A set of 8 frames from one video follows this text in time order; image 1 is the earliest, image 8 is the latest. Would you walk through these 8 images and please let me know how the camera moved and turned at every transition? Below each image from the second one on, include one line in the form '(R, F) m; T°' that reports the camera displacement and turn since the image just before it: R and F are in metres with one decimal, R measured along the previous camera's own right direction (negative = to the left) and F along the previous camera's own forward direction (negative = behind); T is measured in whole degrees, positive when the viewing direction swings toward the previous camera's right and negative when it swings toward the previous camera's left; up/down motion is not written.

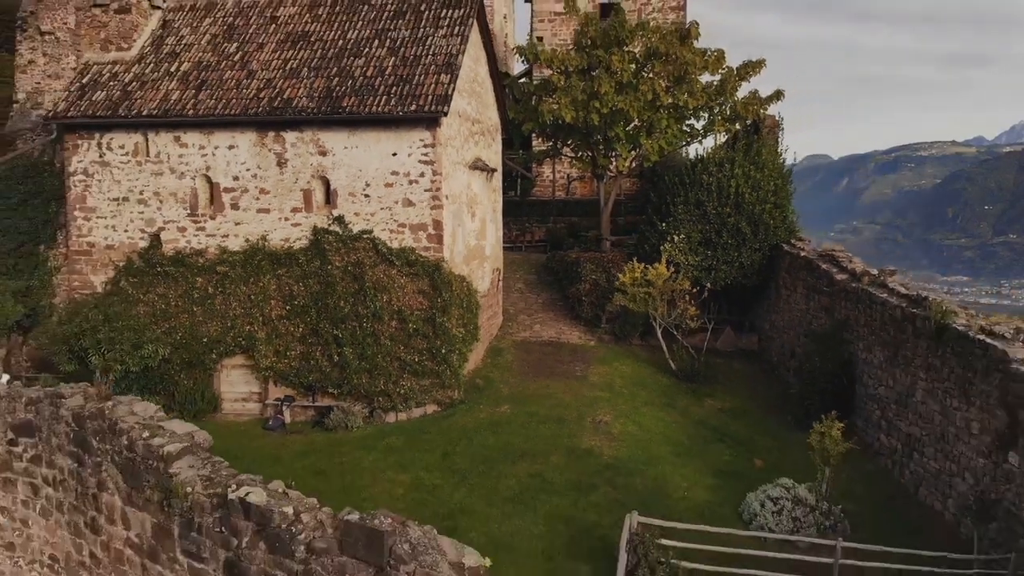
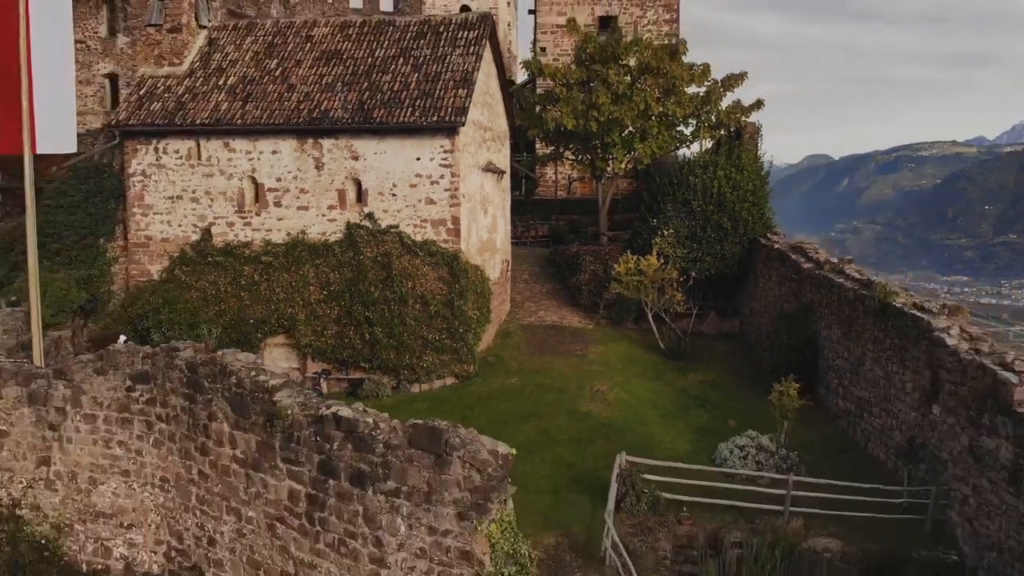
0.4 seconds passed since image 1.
(-0.1, -0.7) m; 0°
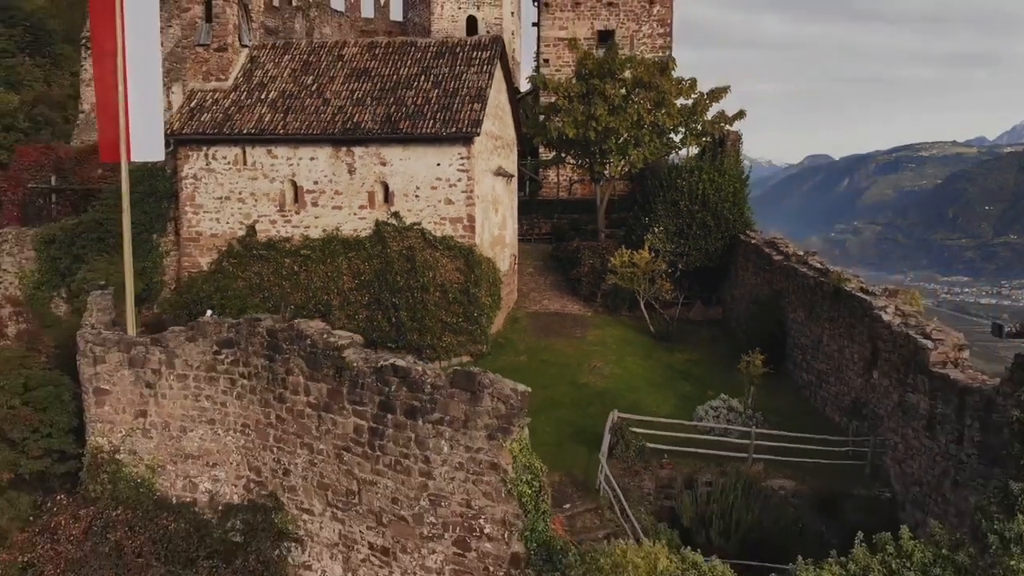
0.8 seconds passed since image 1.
(-0.1, -0.8) m; 0°
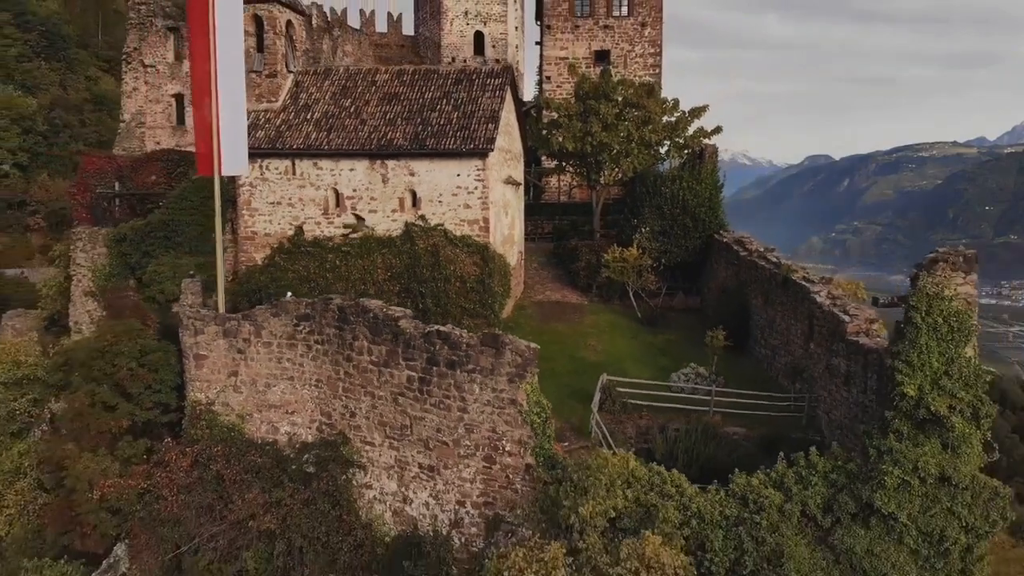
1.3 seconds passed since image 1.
(-0.1, -1.2) m; 0°
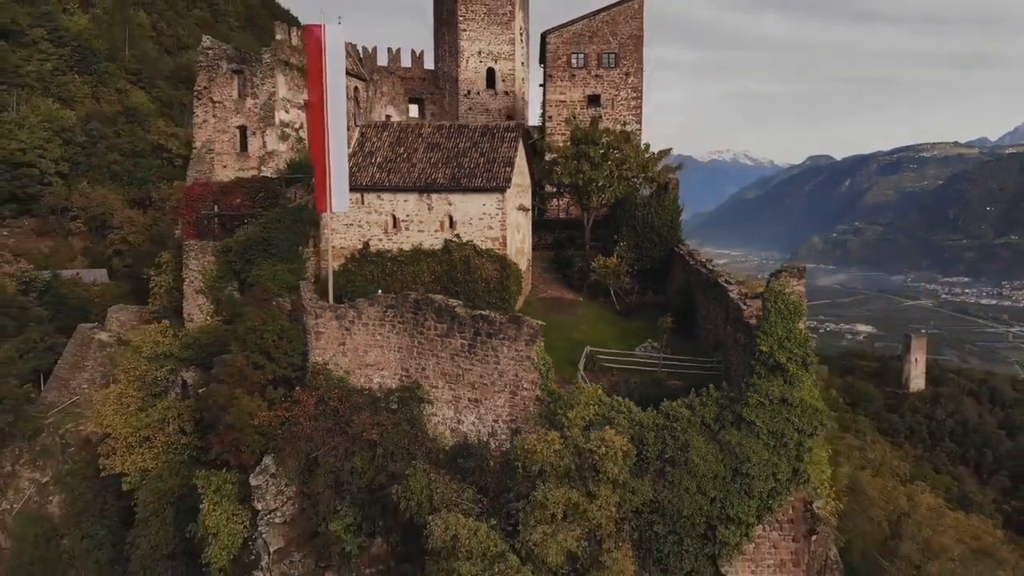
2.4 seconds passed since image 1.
(-0.2, -2.9) m; 0°
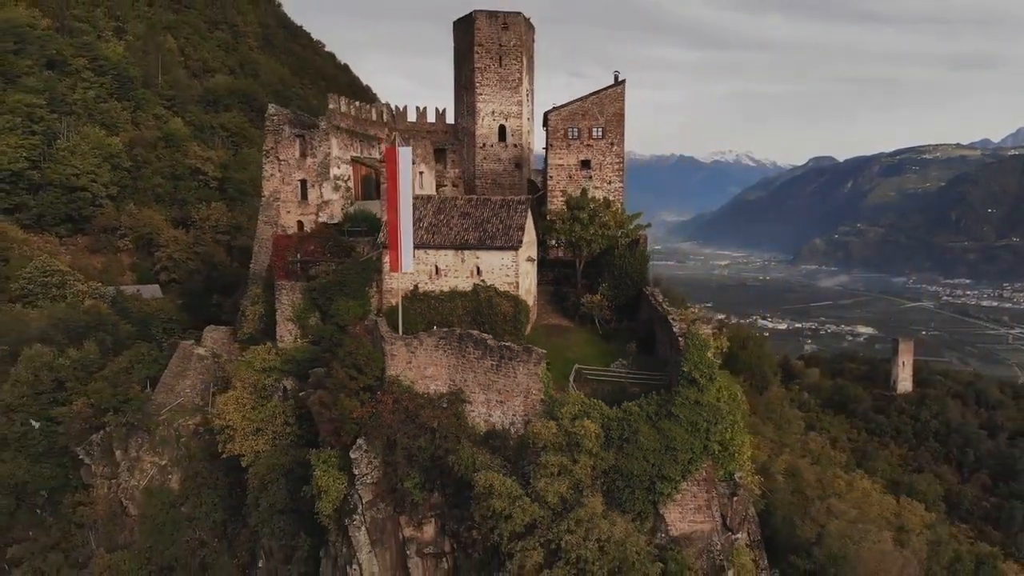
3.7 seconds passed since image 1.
(-0.2, -4.1) m; 0°
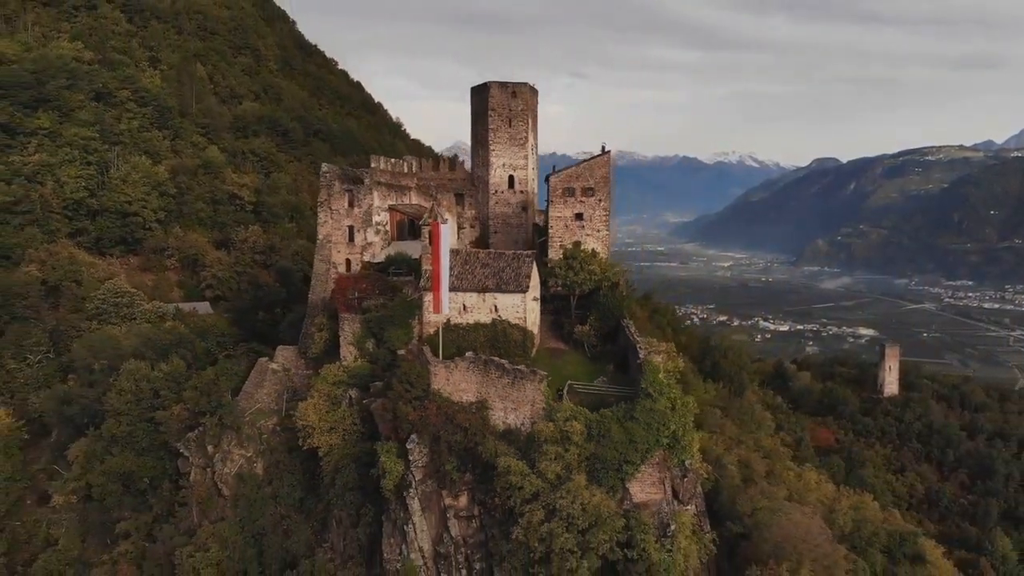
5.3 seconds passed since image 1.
(-0.2, -5.0) m; 0°
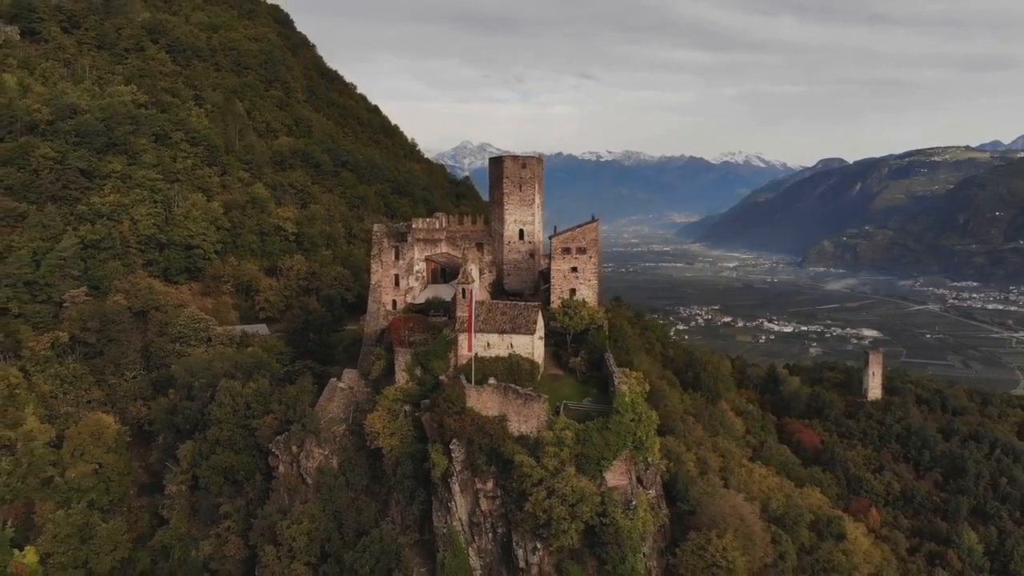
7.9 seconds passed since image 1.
(-0.2, -7.5) m; -1°
